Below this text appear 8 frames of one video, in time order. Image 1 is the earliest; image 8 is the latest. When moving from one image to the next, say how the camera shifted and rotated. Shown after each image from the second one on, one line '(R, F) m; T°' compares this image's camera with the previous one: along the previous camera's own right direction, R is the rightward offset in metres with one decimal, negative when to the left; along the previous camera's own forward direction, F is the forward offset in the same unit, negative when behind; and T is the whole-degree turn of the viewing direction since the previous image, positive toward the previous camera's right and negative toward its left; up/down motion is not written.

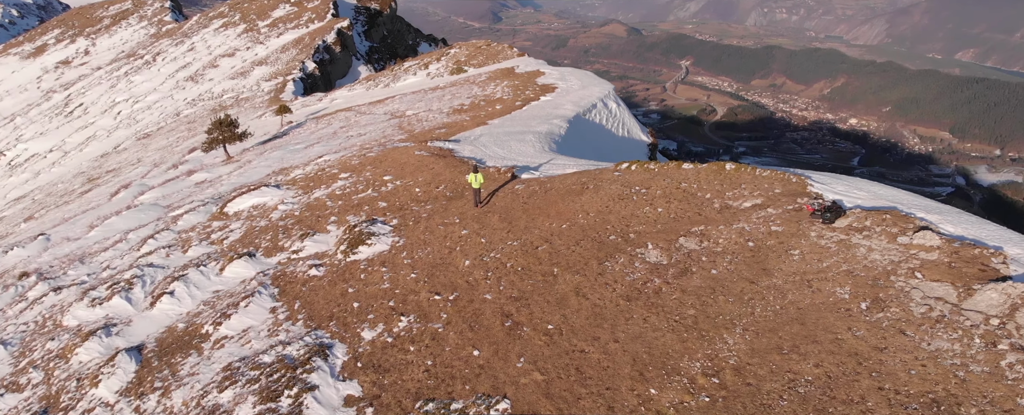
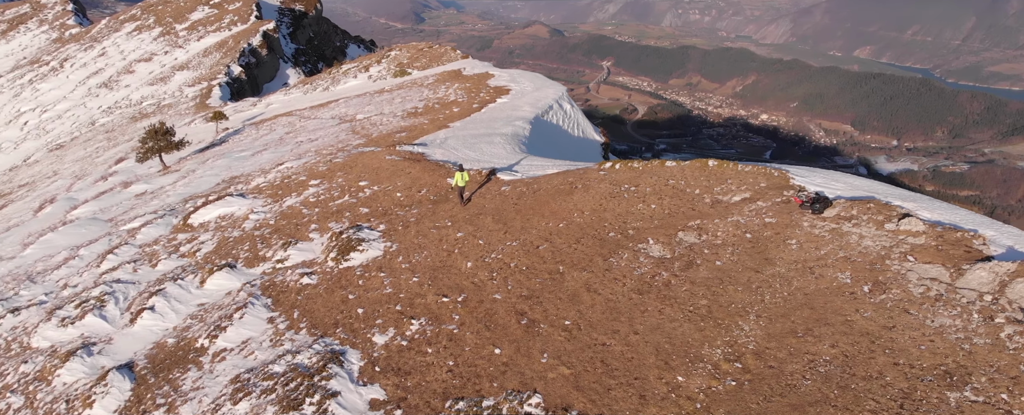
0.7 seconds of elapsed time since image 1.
(-2.0, -0.3) m; +5°
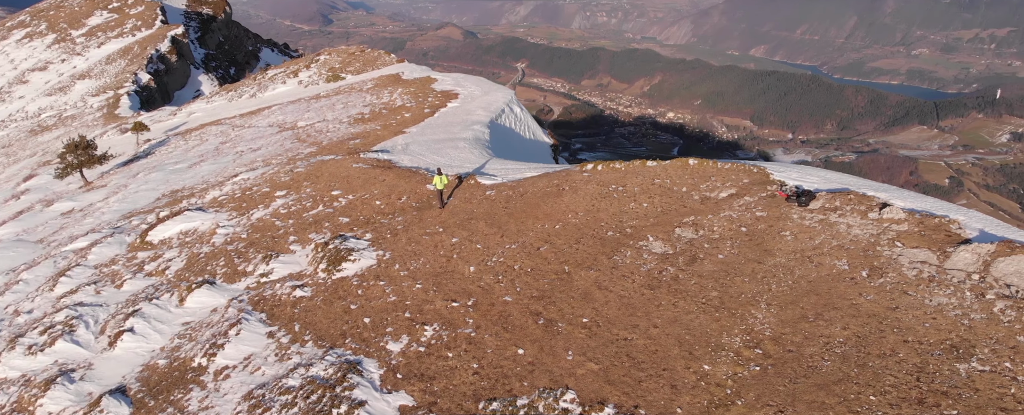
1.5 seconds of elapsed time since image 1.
(-2.3, -0.3) m; +6°
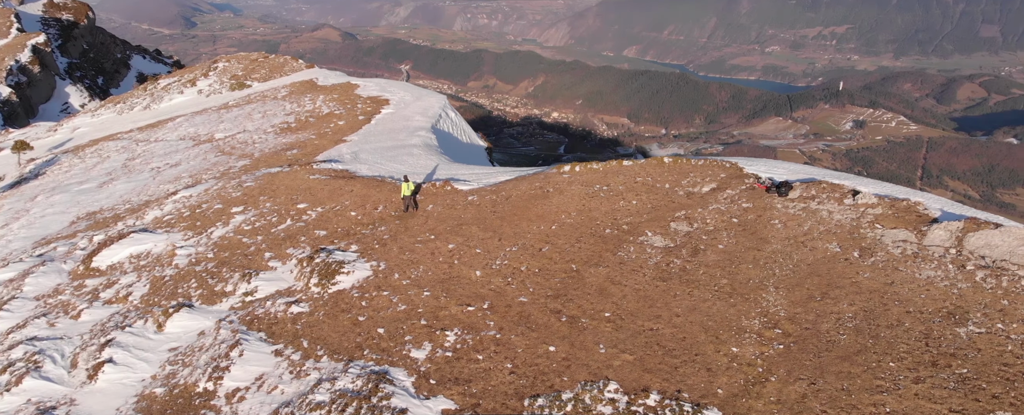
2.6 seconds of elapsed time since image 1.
(-3.2, -0.3) m; +7°
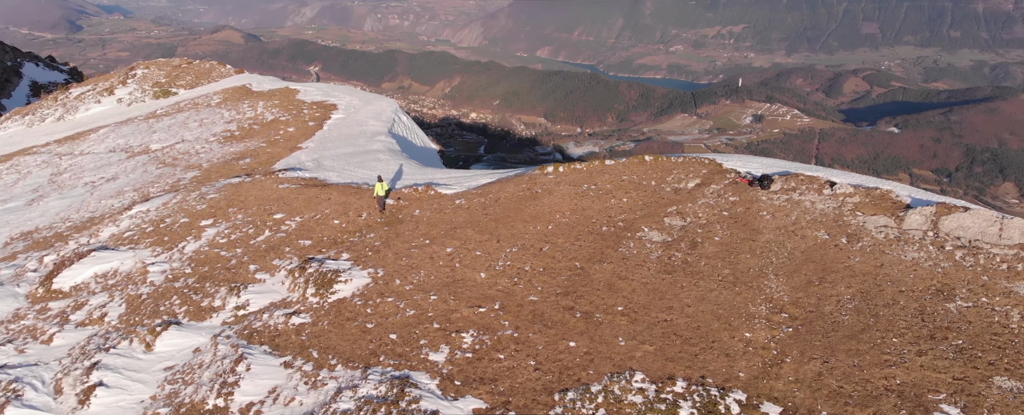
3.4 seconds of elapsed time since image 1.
(-2.3, -0.4) m; +5°
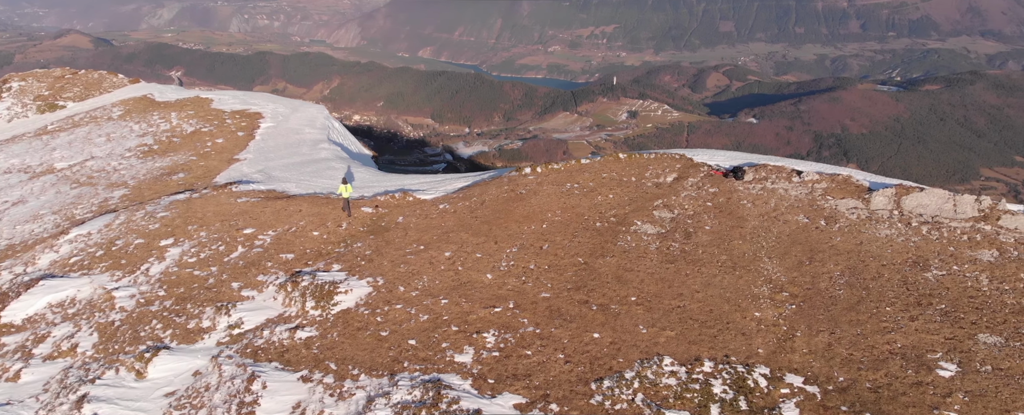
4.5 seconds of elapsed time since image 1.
(-3.2, -0.5) m; +7°
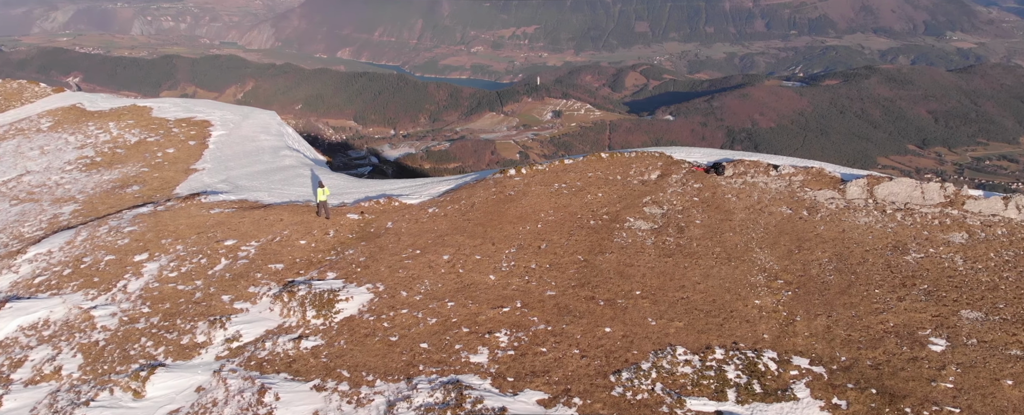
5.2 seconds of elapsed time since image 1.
(-2.1, -0.5) m; +5°
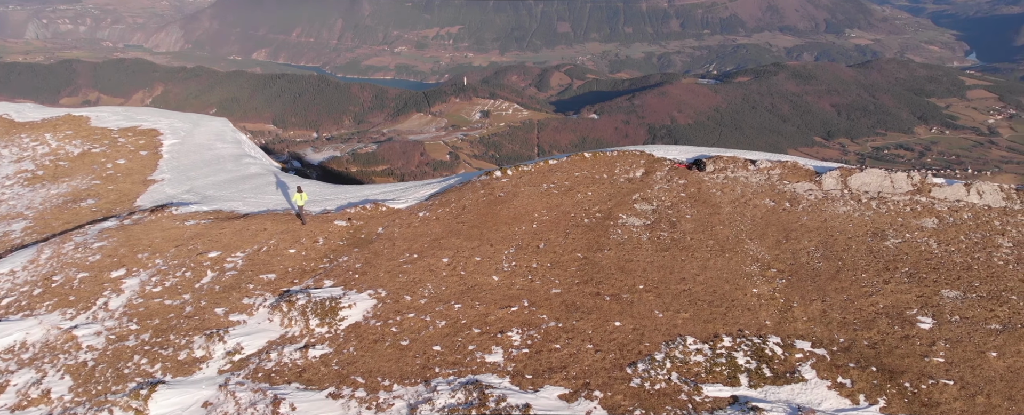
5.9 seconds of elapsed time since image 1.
(-2.1, -0.5) m; +5°
